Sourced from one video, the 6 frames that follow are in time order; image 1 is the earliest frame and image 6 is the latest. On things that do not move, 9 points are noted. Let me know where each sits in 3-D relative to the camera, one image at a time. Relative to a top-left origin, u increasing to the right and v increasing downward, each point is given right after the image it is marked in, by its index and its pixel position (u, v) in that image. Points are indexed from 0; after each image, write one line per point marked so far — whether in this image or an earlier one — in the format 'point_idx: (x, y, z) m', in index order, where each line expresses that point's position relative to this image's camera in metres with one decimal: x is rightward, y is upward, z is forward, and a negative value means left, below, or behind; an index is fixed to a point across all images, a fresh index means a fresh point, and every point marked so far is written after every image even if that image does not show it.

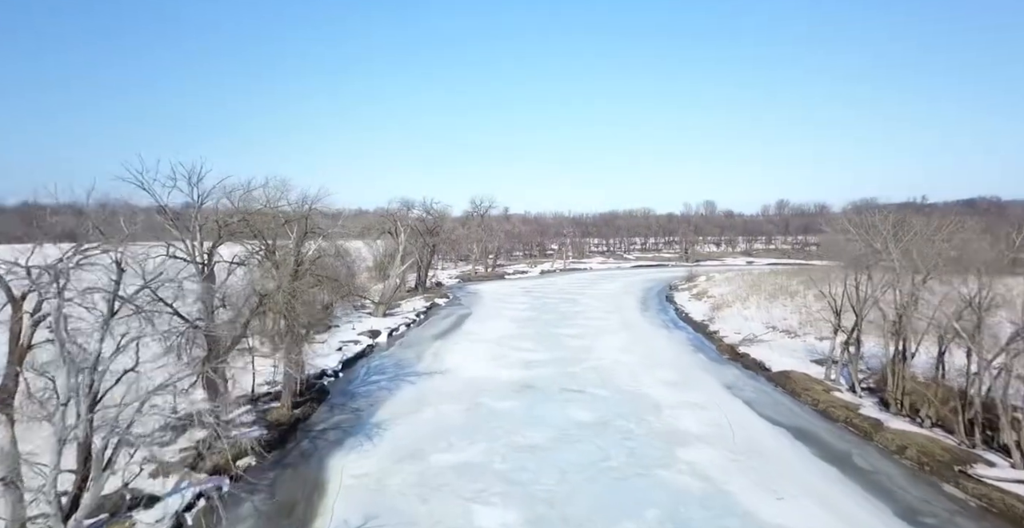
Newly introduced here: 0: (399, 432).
0: (-2.6, -3.8, +12.2) m
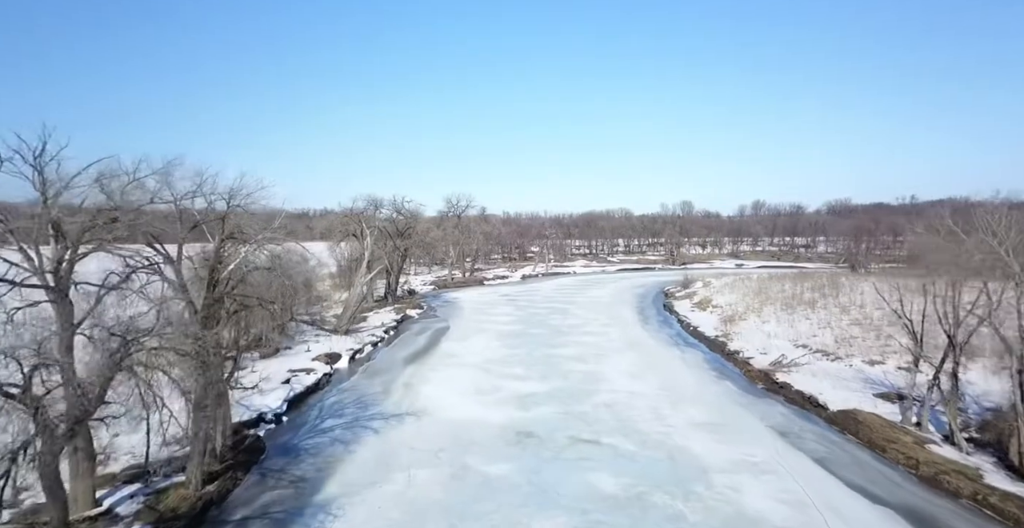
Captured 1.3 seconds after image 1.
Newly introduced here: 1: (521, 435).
0: (-2.6, -4.1, +8.7) m
1: (+0.2, -3.9, +12.1) m
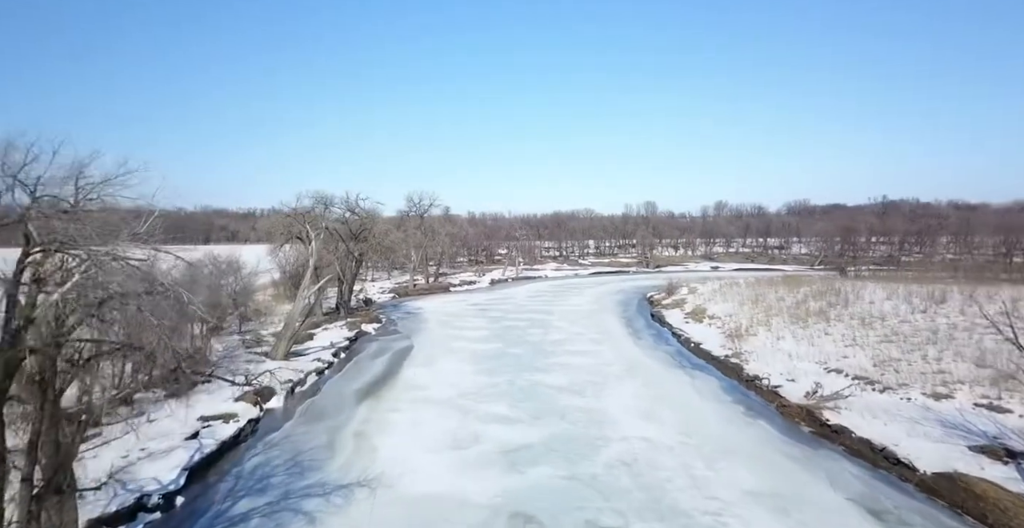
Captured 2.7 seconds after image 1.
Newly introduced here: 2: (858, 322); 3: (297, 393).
0: (-2.4, -4.4, +5.0) m
1: (+0.1, -4.2, +8.7) m
2: (+12.3, -2.0, +19.2) m
3: (-6.3, -3.8, +15.8) m
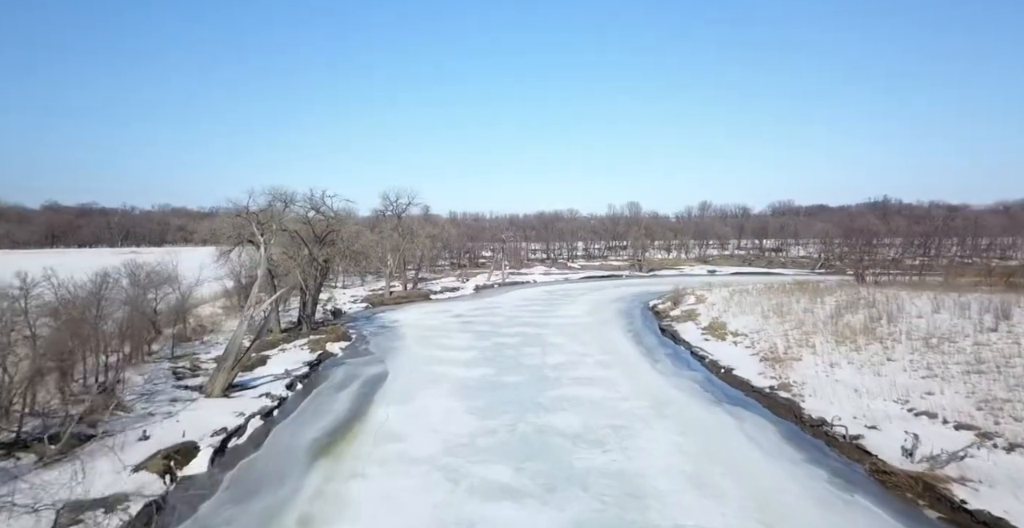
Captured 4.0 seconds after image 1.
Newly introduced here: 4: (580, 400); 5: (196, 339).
0: (-2.0, -4.7, +1.4) m
1: (+0.3, -4.5, +5.1) m
2: (+12.2, -2.4, +16.1) m
3: (-6.3, -4.1, +12.0) m
4: (+1.9, -3.8, +15.3) m
5: (-11.6, -2.8, +19.8) m
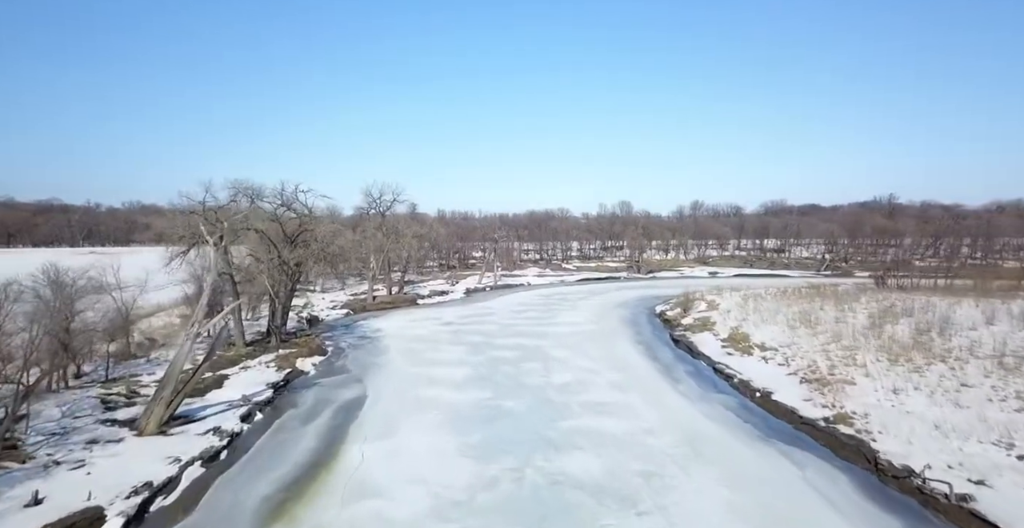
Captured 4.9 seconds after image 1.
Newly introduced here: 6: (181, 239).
0: (-1.7, -4.9, -1.3) m
1: (+0.6, -4.7, +2.5) m
2: (+12.3, -2.5, +13.7) m
3: (-6.2, -4.2, +9.2) m
4: (+2.0, -4.0, +12.7) m
5: (-11.6, -2.9, +16.9) m
6: (-11.9, +0.9, +19.6) m
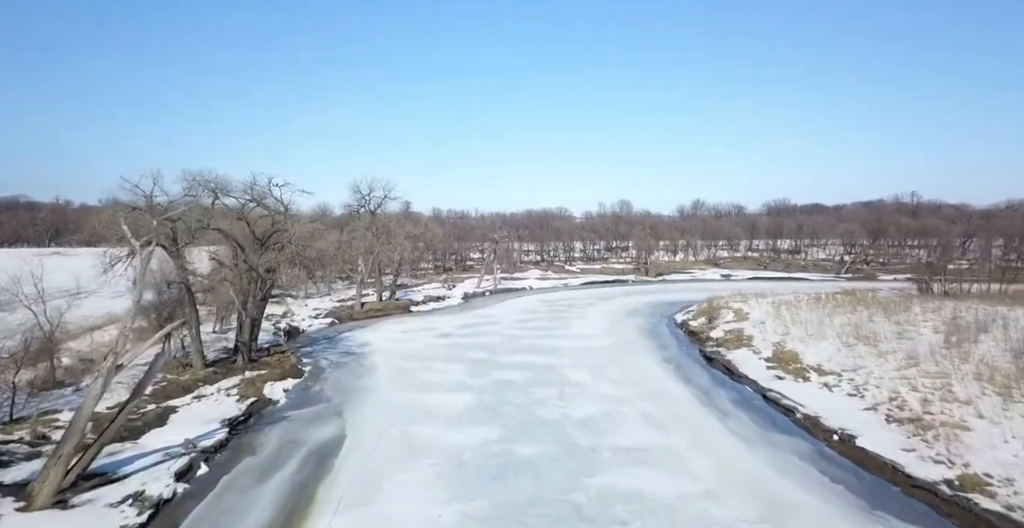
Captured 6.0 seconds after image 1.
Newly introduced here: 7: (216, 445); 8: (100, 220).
0: (-1.2, -5.1, -4.3) m
1: (+1.0, -4.9, -0.6) m
2: (+12.6, -2.7, +10.7) m
3: (-5.8, -4.4, +6.1) m
4: (+2.3, -4.2, +9.6) m
5: (-11.3, -3.1, +13.7) m
6: (-11.7, +0.7, +16.5) m
7: (-6.6, -4.0, +12.1) m
8: (-12.4, +1.4, +17.1) m
